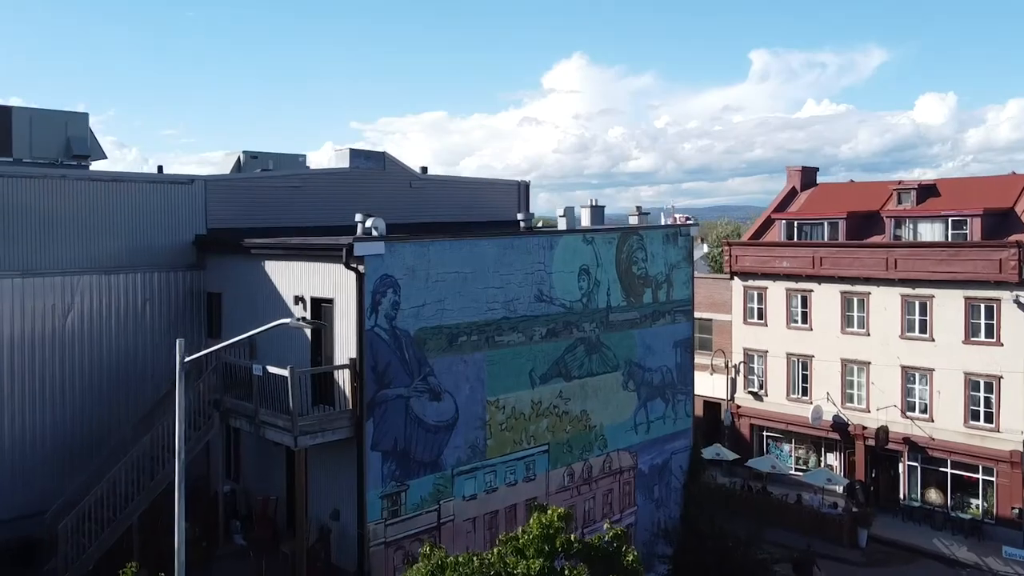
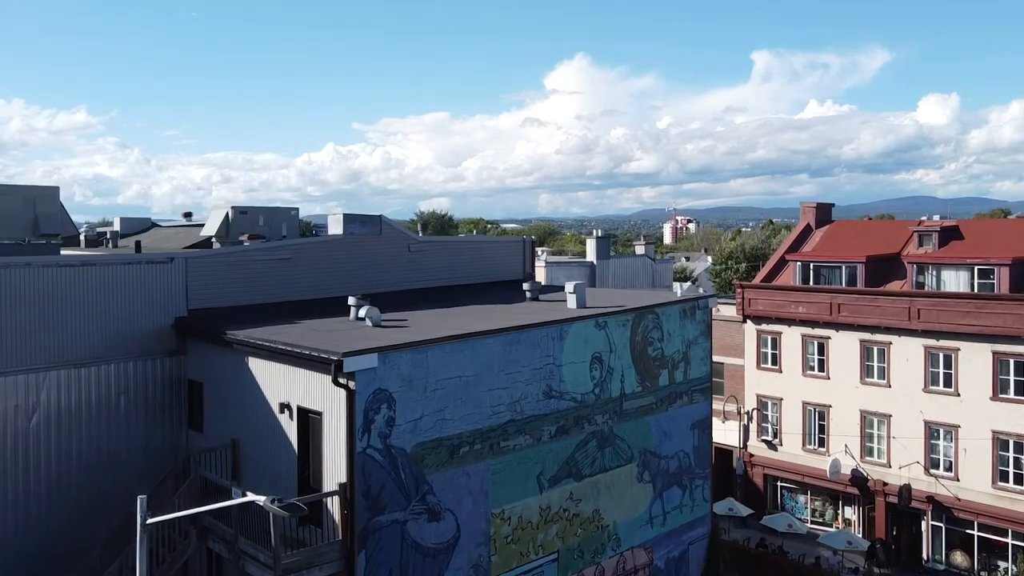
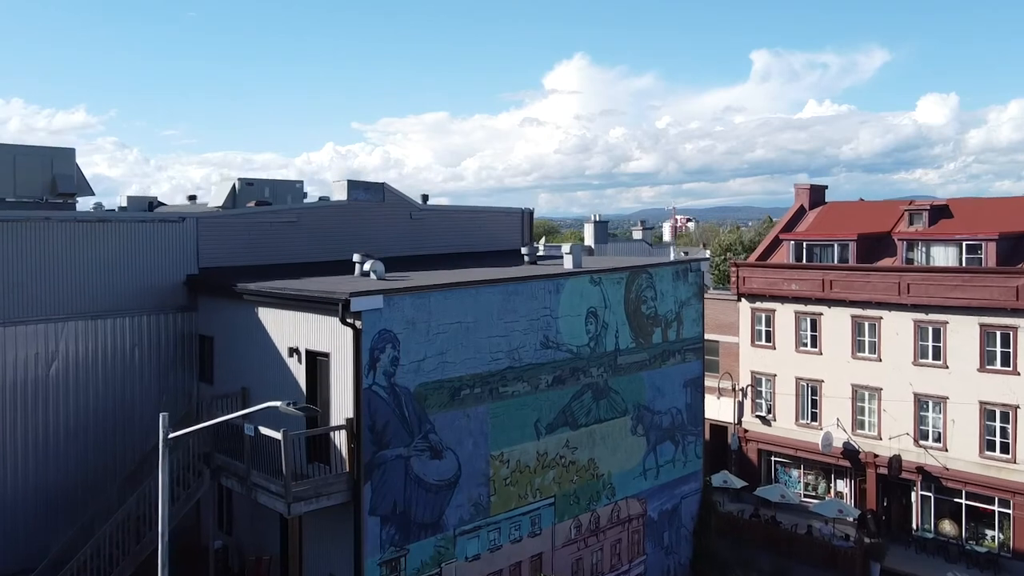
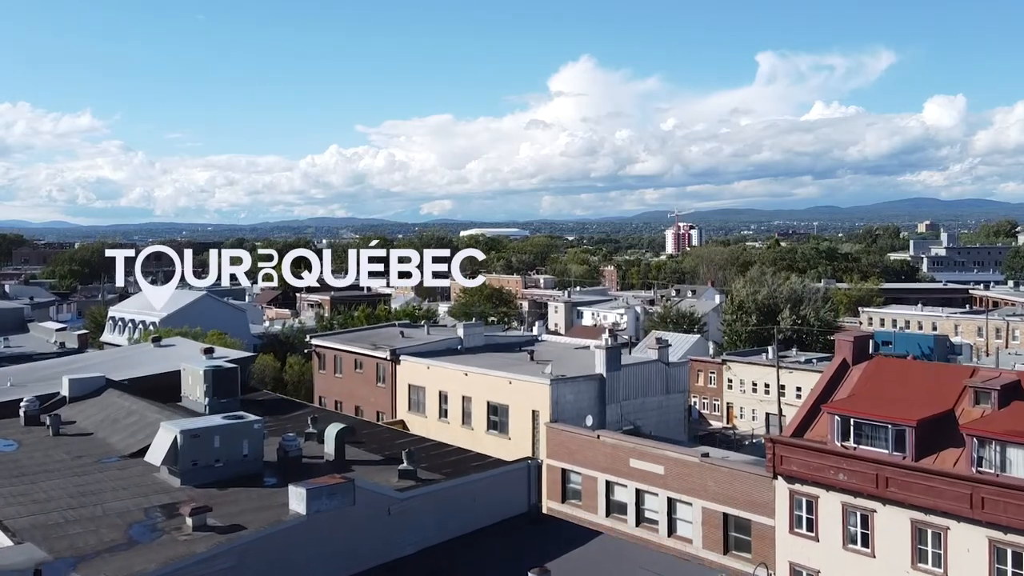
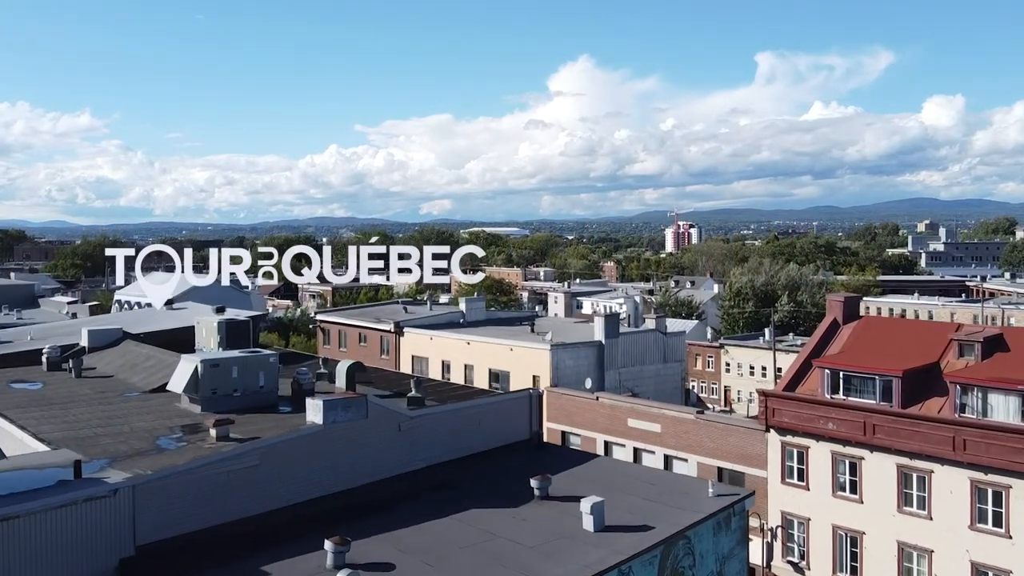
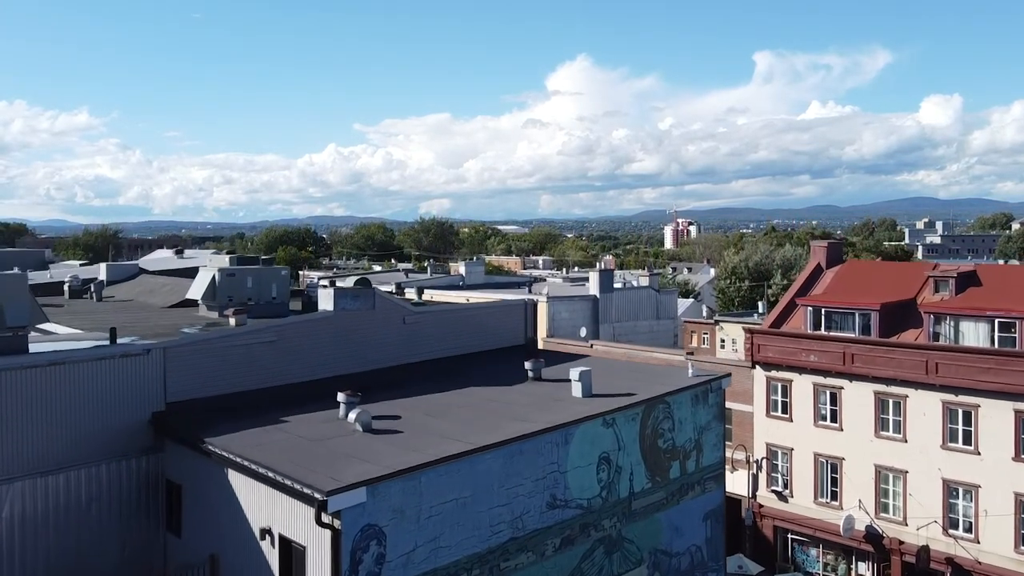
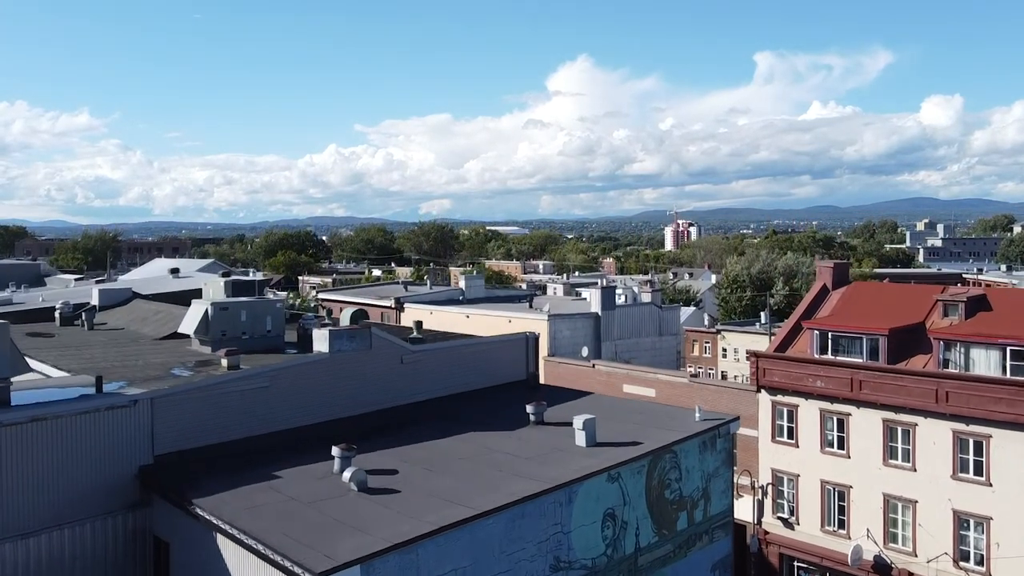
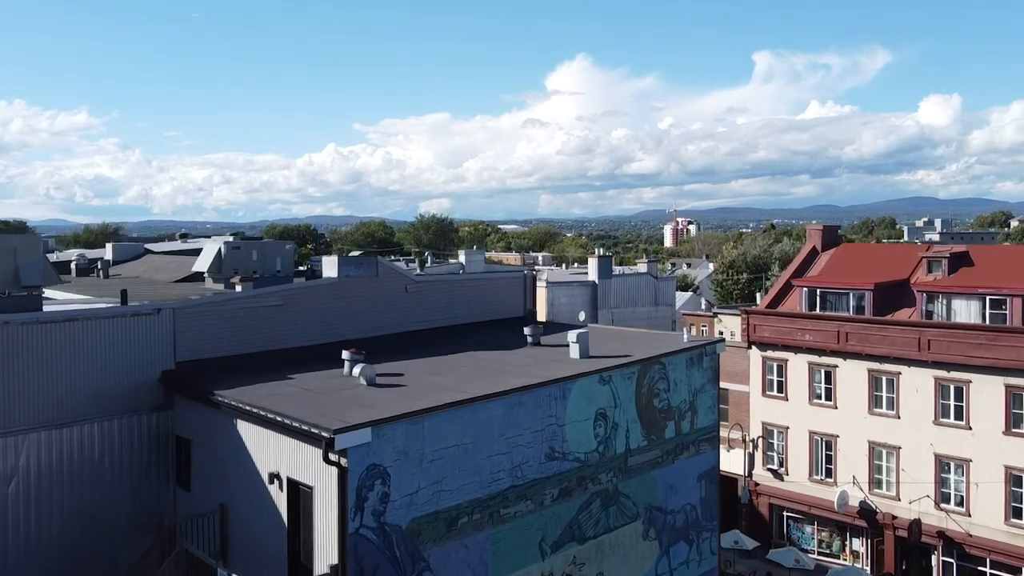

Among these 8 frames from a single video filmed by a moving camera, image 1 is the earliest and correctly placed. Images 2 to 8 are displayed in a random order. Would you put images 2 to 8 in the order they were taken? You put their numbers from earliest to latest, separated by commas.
3, 2, 8, 6, 7, 5, 4
